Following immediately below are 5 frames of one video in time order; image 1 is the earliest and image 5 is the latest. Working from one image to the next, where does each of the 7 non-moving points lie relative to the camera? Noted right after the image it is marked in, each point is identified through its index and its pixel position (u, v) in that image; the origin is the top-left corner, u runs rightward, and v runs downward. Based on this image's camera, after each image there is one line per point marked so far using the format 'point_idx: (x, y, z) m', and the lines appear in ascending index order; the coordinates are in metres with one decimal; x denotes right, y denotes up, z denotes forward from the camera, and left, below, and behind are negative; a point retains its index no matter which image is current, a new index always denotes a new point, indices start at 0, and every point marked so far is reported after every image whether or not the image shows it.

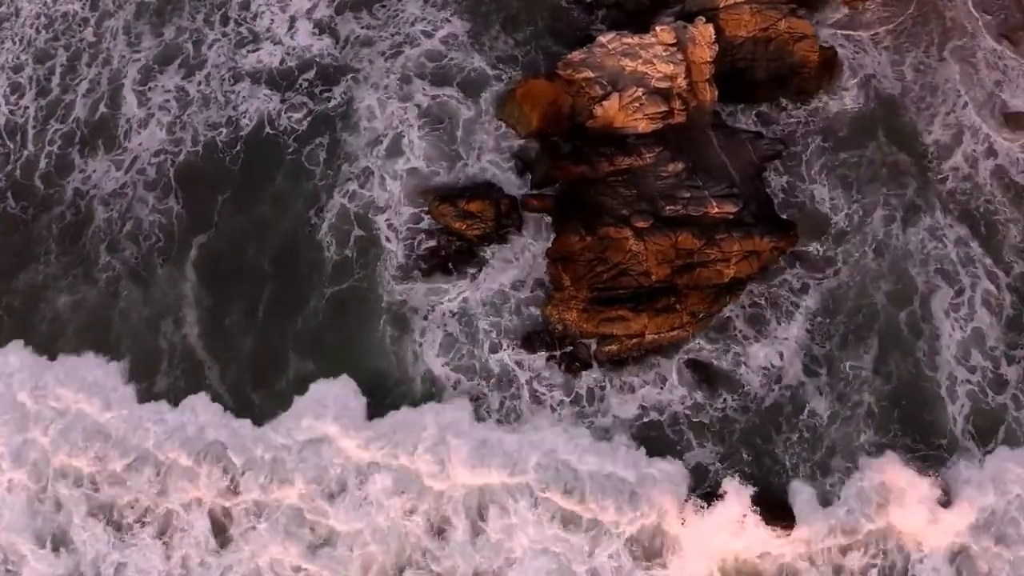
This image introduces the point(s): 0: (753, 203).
0: (+4.1, +1.5, +12.7) m
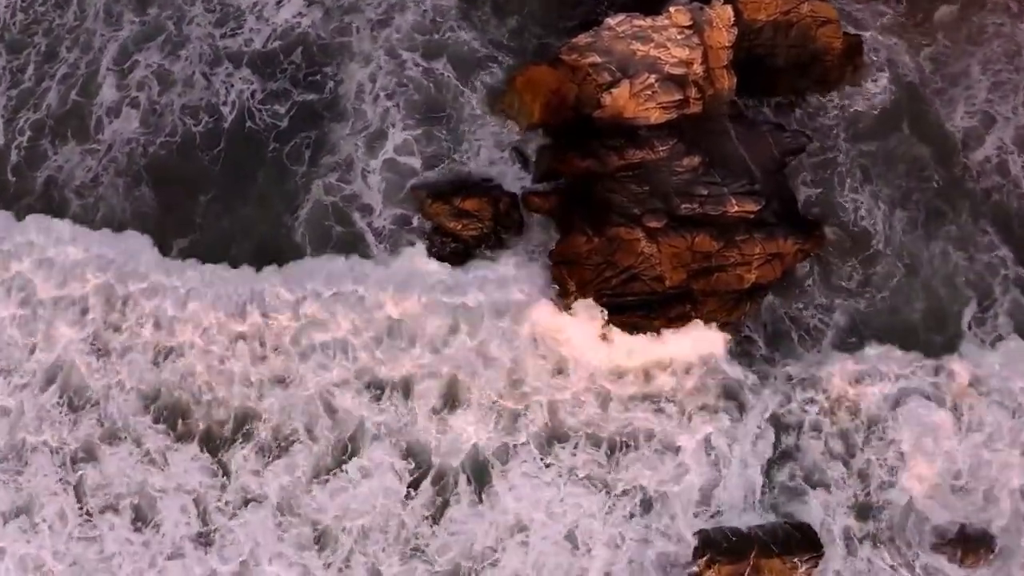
0: (+4.1, +1.4, +11.6) m
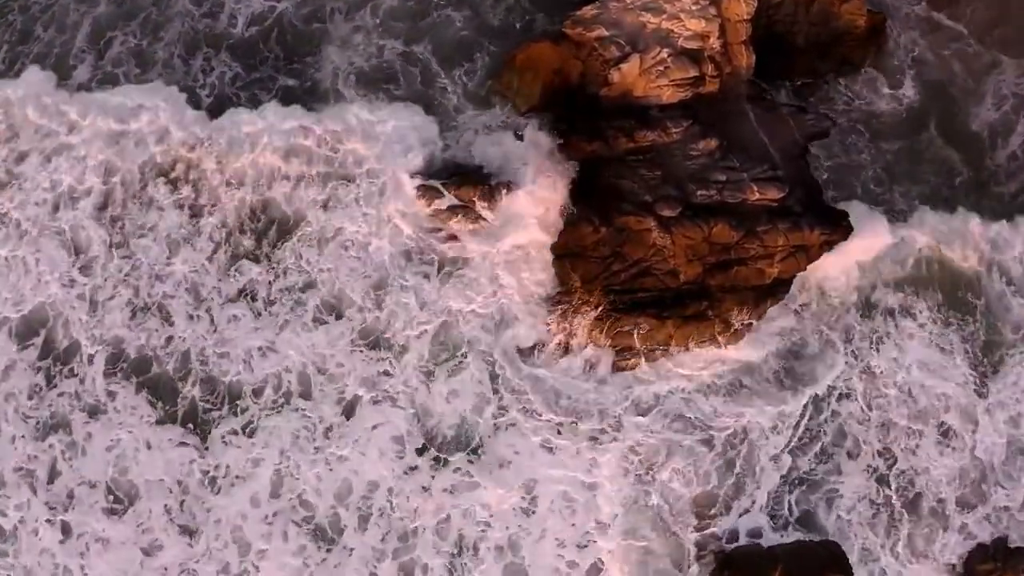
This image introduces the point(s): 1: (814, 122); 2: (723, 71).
0: (+4.0, +1.4, +10.6) m
1: (+4.5, +2.4, +11.1) m
2: (+2.9, +3.0, +10.5) m
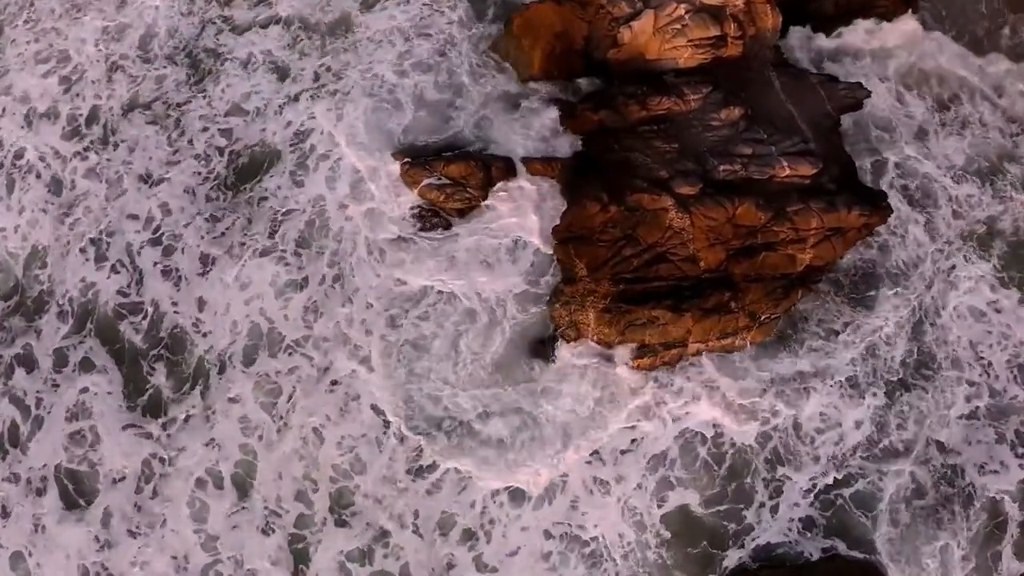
0: (+4.0, +1.6, +9.4) m
1: (+4.4, +2.6, +10.0) m
2: (+2.9, +3.1, +9.3) m
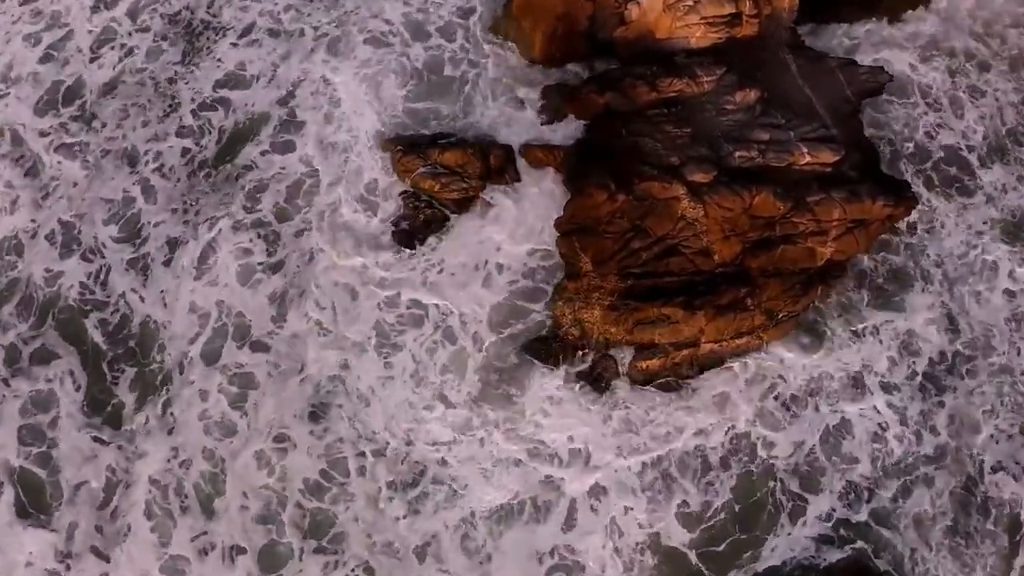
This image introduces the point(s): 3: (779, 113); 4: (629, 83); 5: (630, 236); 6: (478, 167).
0: (+4.0, +1.6, +8.8) m
1: (+4.4, +2.6, +9.4) m
2: (+2.9, +3.2, +8.7) m
3: (+3.0, +2.0, +8.7) m
4: (+1.3, +2.3, +8.5) m
5: (+1.3, +0.6, +8.4) m
6: (-0.4, +1.4, +8.9) m
